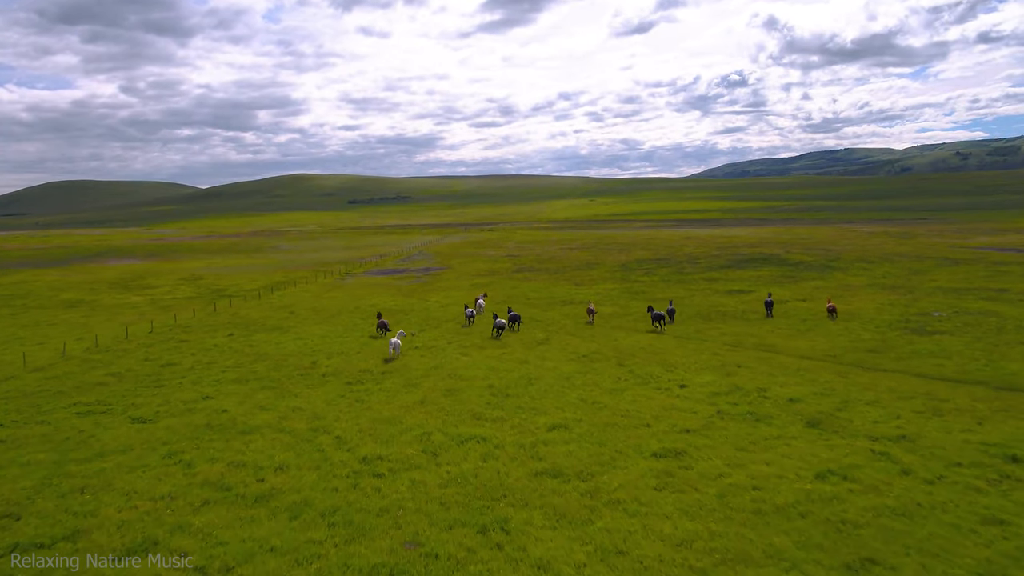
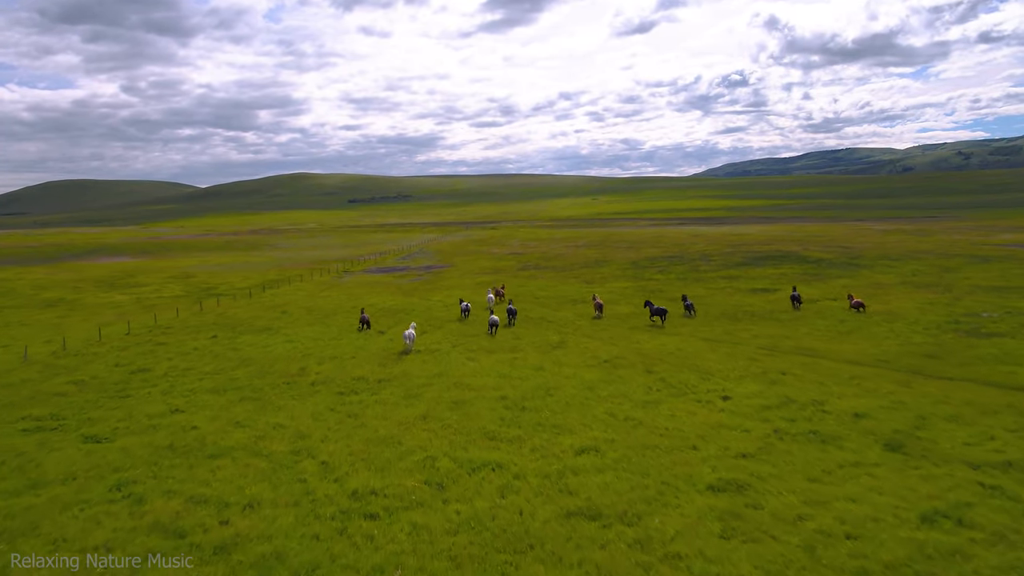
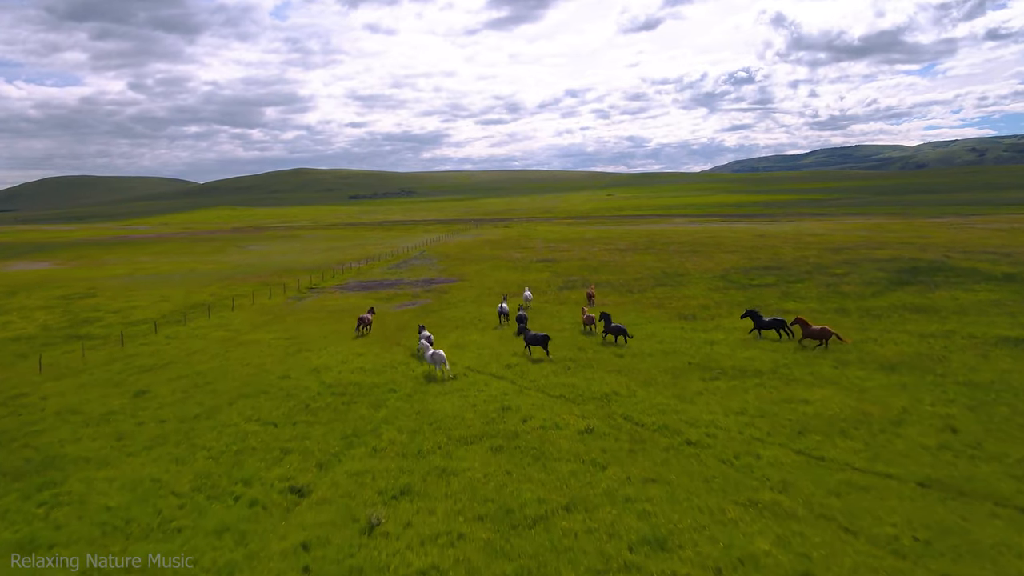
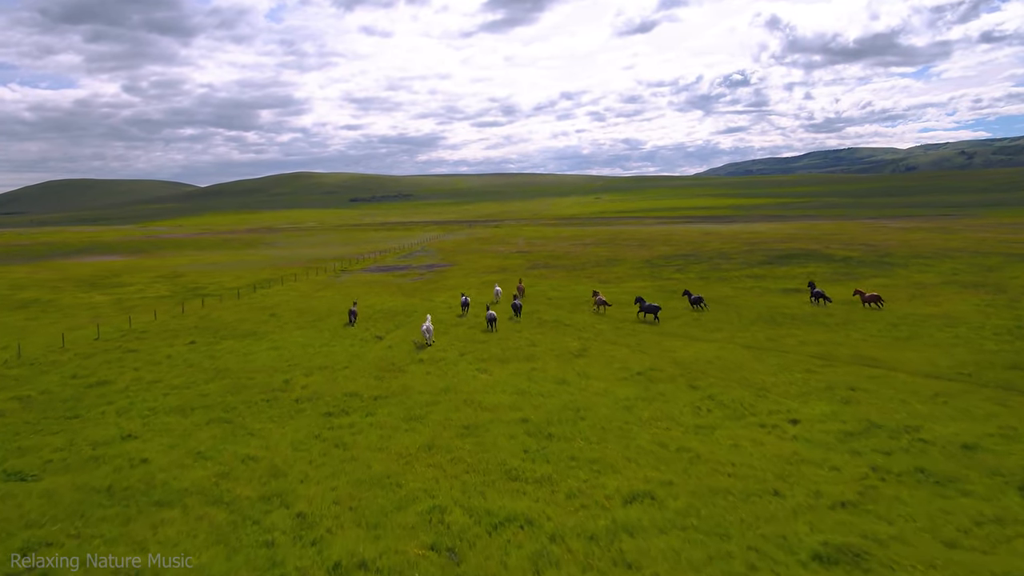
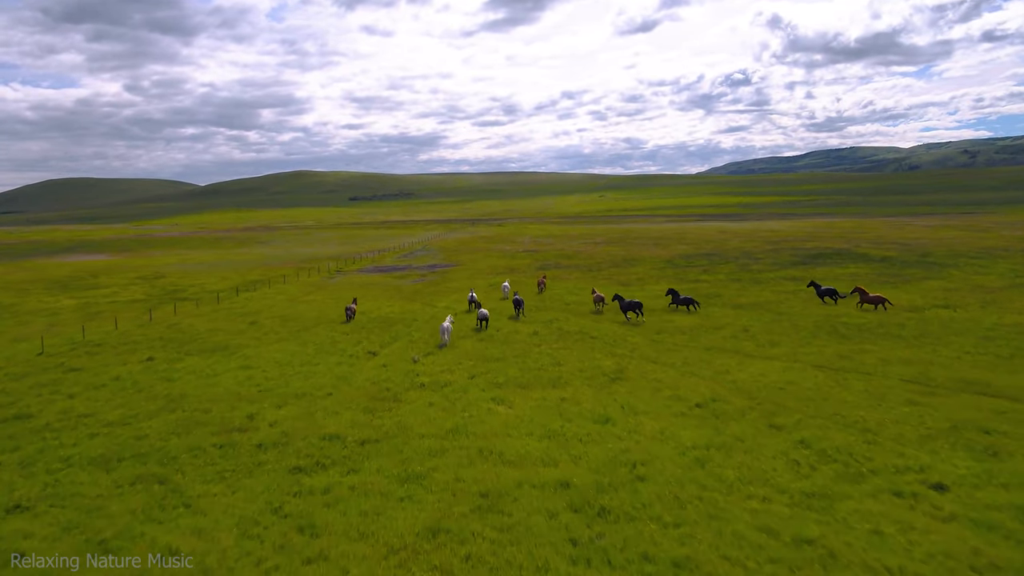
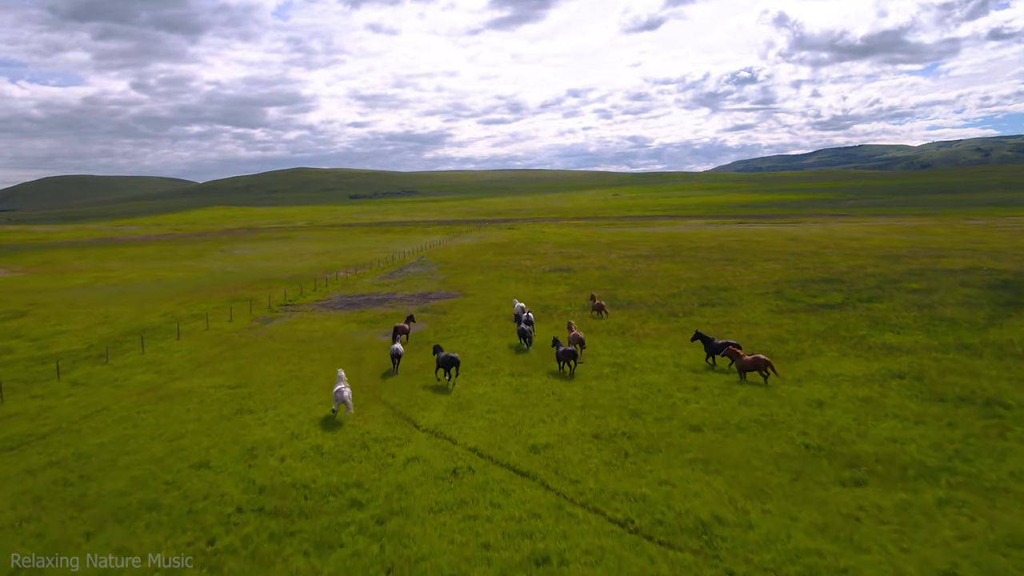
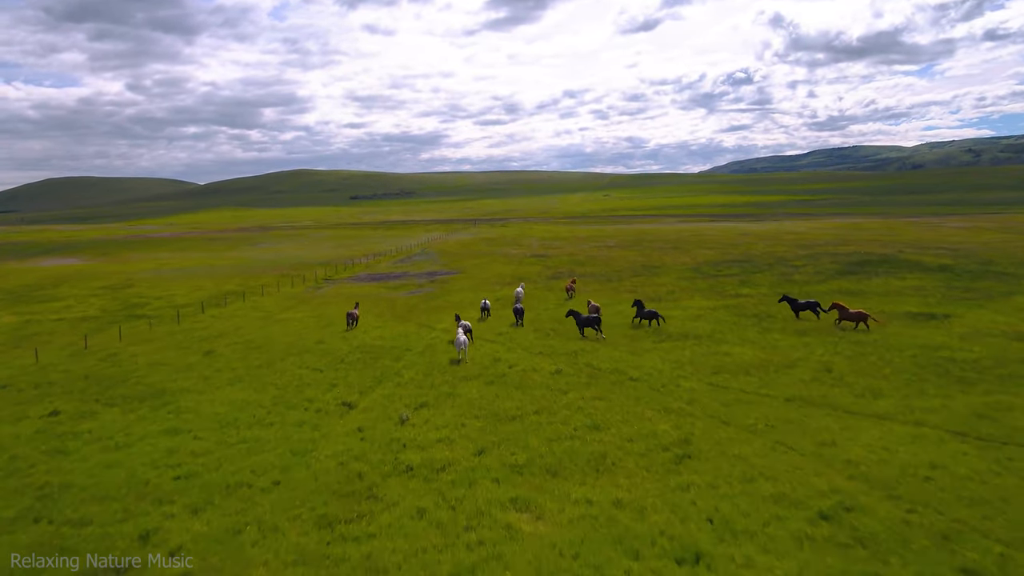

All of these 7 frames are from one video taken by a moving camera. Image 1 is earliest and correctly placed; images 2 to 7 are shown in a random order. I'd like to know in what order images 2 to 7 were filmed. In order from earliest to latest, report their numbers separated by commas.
2, 4, 5, 7, 3, 6
